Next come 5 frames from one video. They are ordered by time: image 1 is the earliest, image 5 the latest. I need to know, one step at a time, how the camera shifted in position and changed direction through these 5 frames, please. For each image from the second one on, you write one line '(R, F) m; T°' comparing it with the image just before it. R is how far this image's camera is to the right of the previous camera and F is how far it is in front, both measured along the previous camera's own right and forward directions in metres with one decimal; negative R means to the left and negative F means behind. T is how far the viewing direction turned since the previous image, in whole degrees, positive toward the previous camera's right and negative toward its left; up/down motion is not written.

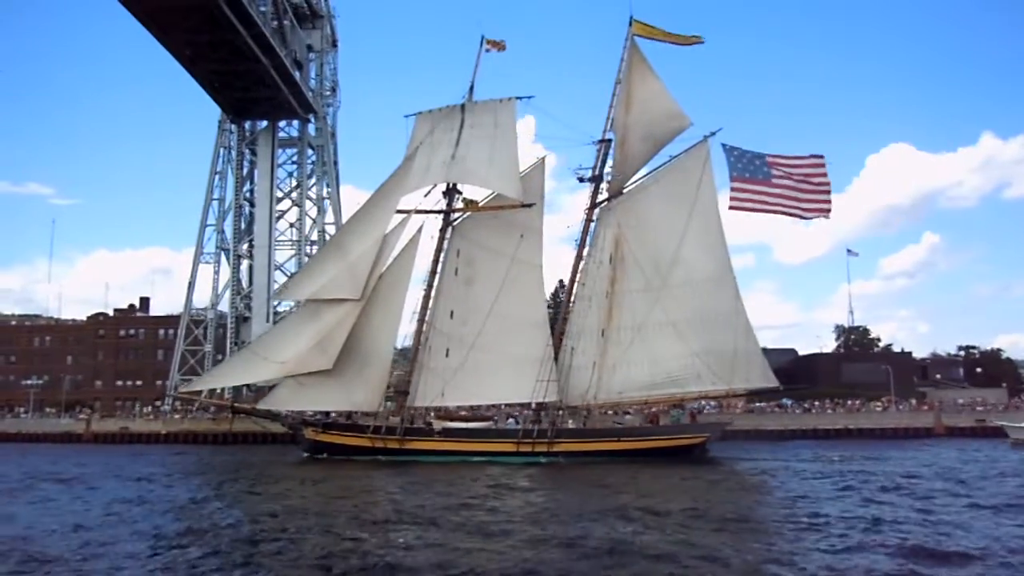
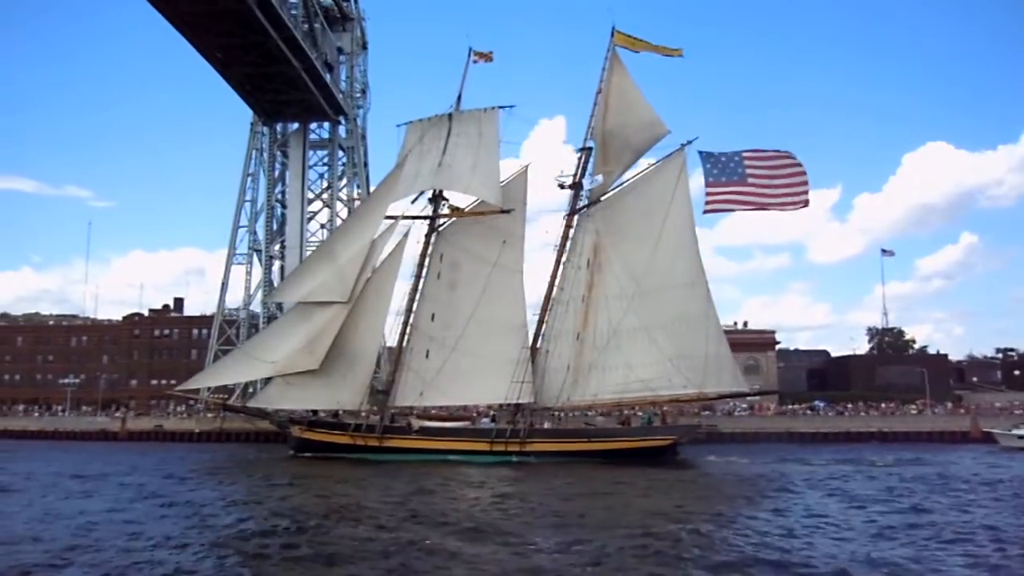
(+1.9, -1.0) m; -2°
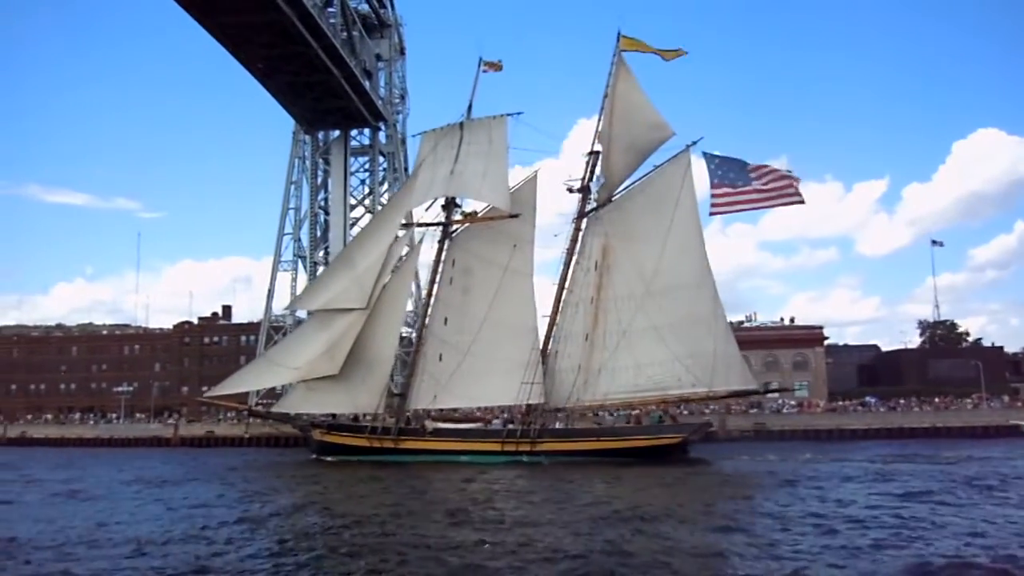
(+1.3, -0.8) m; -3°
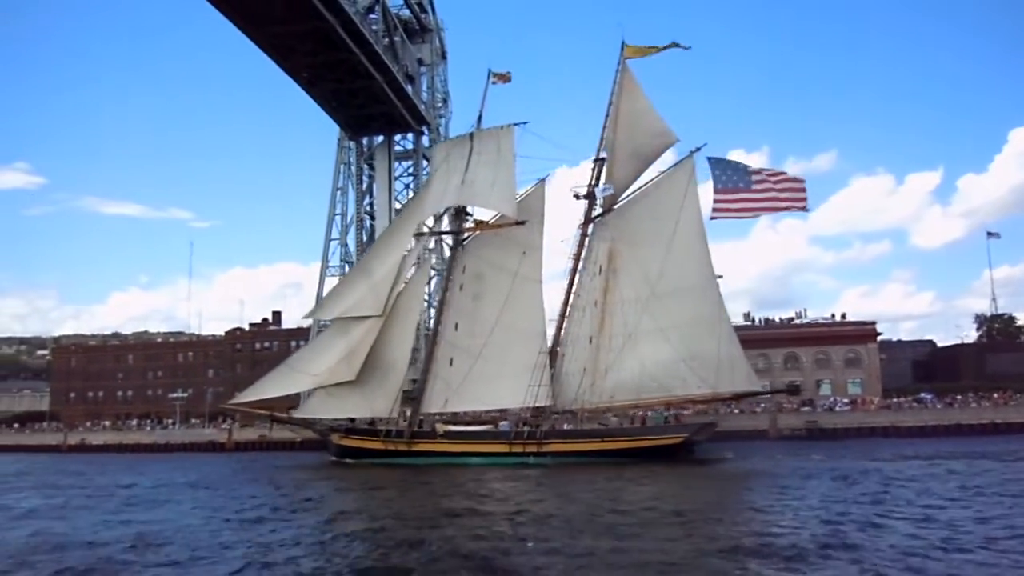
(+1.5, -0.9) m; -3°
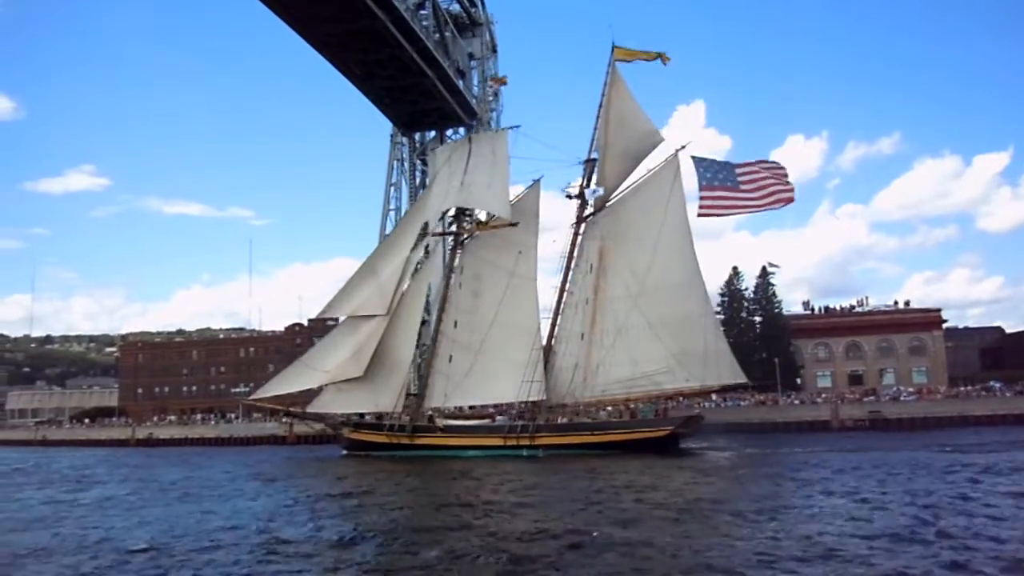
(+2.5, -1.3) m; -3°
